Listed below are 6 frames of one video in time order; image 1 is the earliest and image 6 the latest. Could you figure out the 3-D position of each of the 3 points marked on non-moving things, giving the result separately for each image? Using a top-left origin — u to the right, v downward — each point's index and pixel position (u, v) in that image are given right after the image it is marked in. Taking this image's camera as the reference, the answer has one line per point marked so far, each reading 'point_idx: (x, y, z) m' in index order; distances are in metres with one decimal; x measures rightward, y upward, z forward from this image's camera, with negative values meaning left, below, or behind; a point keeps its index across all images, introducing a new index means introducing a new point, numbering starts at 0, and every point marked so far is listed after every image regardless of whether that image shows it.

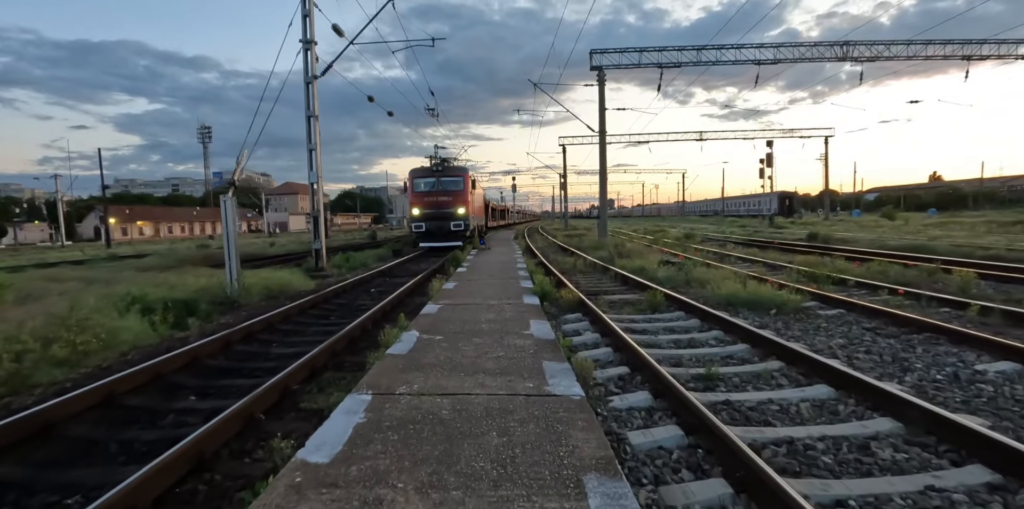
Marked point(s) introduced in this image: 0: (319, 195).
0: (-5.9, +1.8, +16.5) m
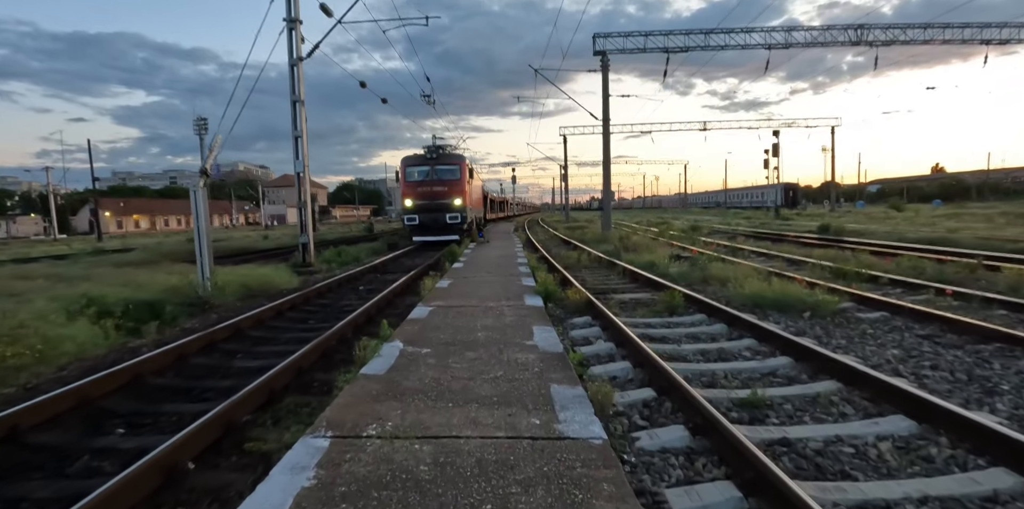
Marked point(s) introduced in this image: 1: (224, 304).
0: (-5.9, +2.0, +15.5) m
1: (-5.4, -0.9, +10.1) m
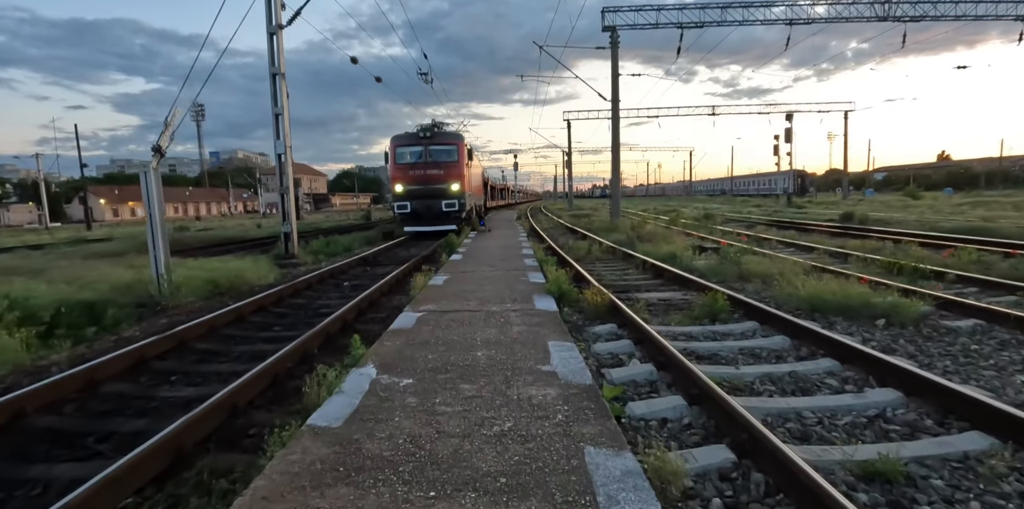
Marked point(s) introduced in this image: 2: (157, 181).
0: (-5.8, +2.2, +13.9) m
1: (-5.3, -0.8, +8.6) m
2: (-5.8, +1.2, +8.9) m
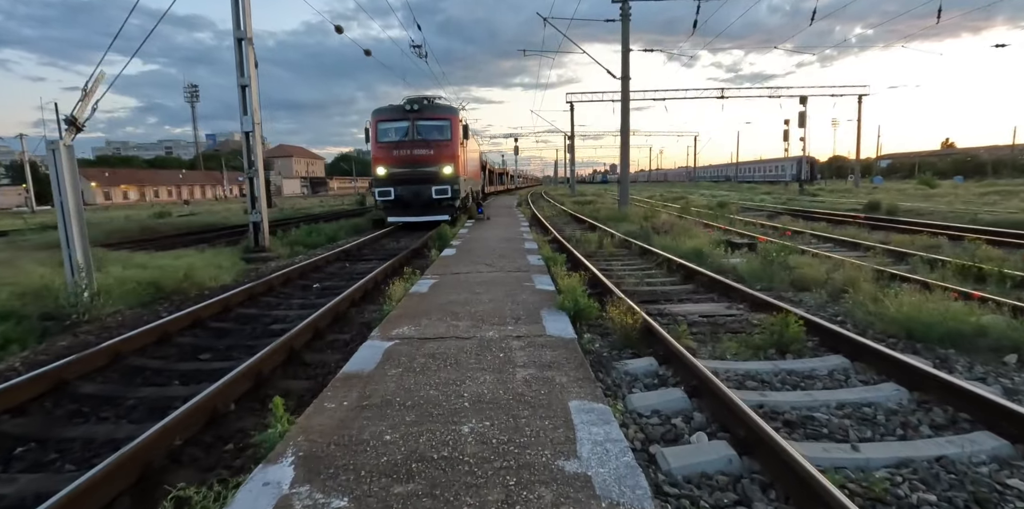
0: (-5.8, +2.4, +12.2) m
1: (-5.3, -0.8, +6.9) m
2: (-5.8, +1.2, +7.1) m
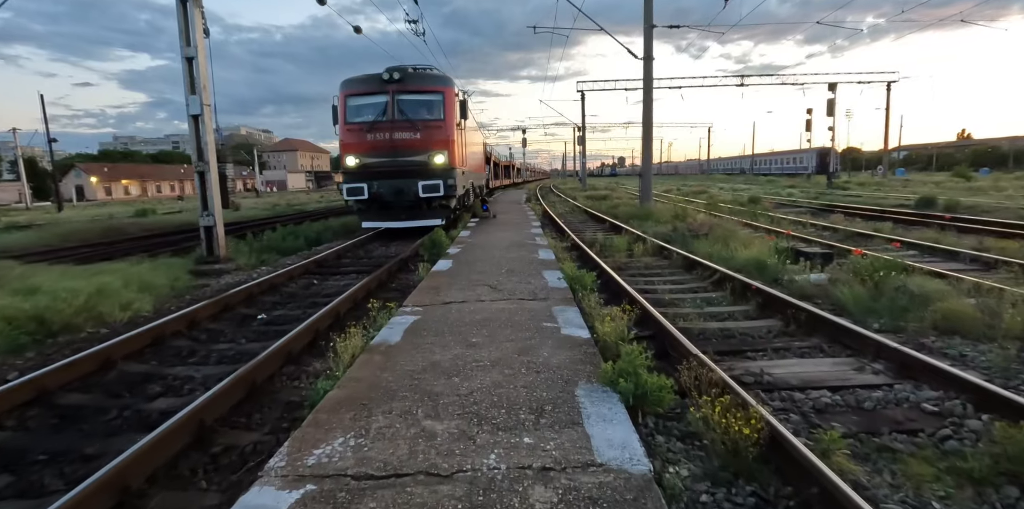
0: (-5.6, +2.2, +9.9) m
1: (-5.1, -1.1, +4.7) m
2: (-5.7, +0.9, +4.8) m
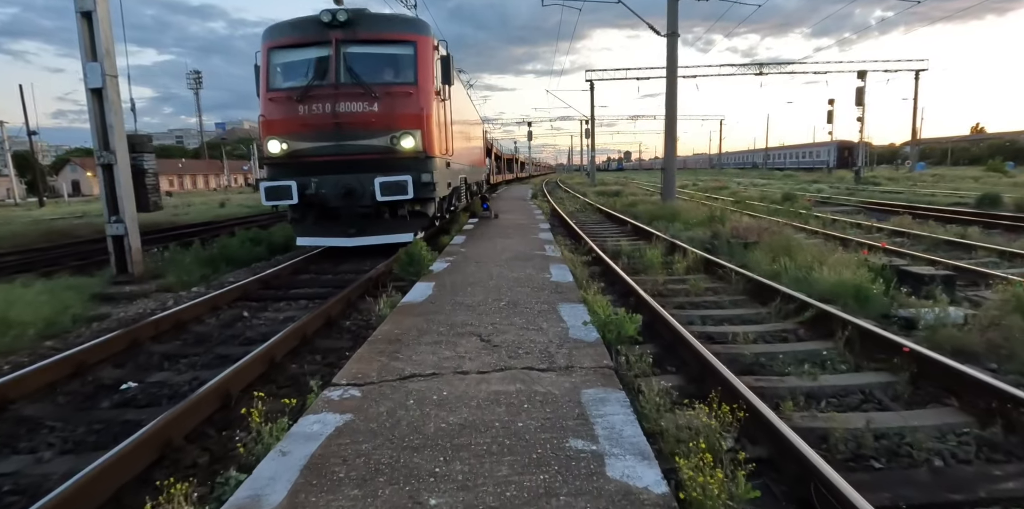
0: (-5.5, +1.9, +7.5) m
1: (-5.2, -1.4, +2.3) m
2: (-5.7, +0.6, +2.5) m
